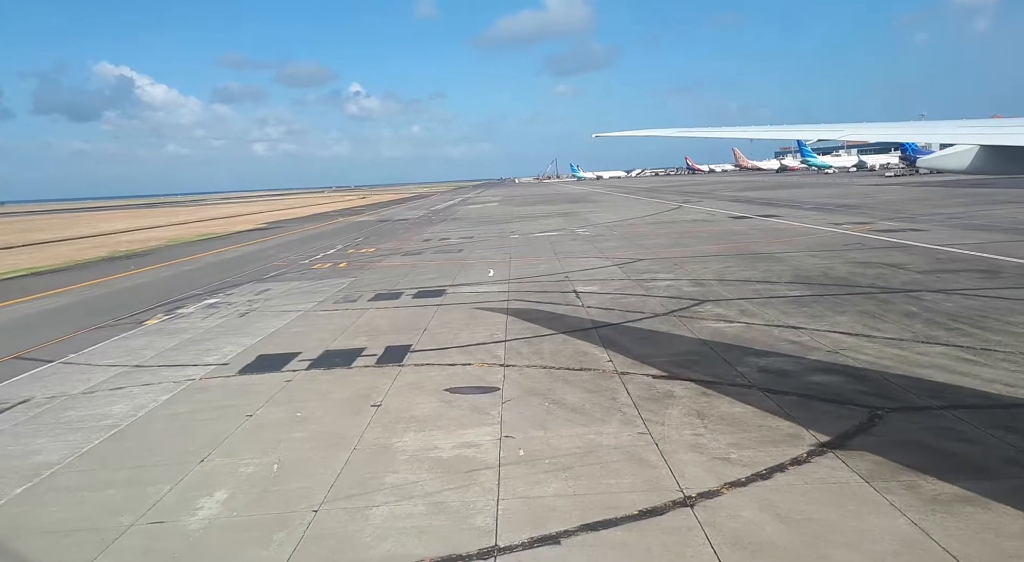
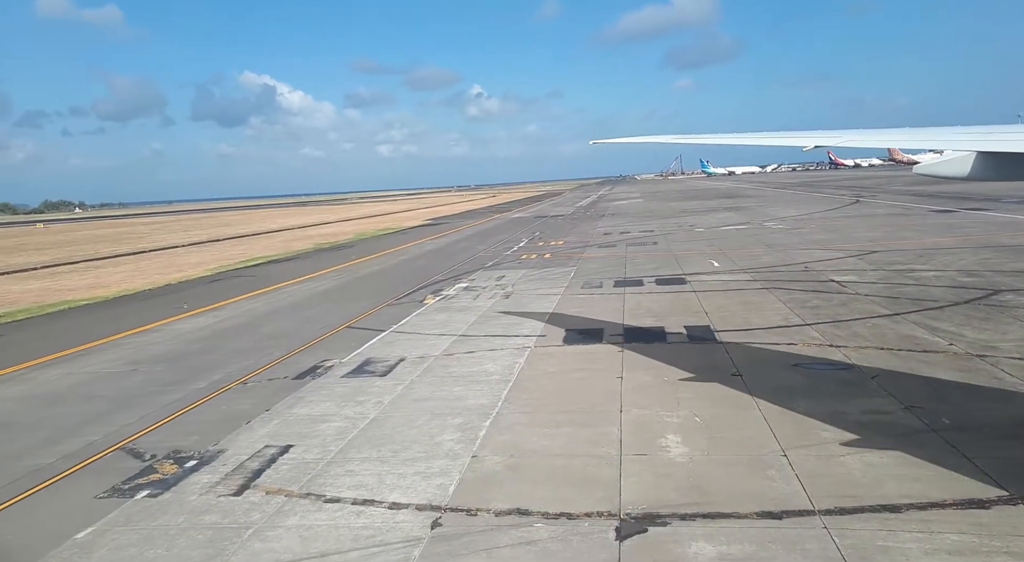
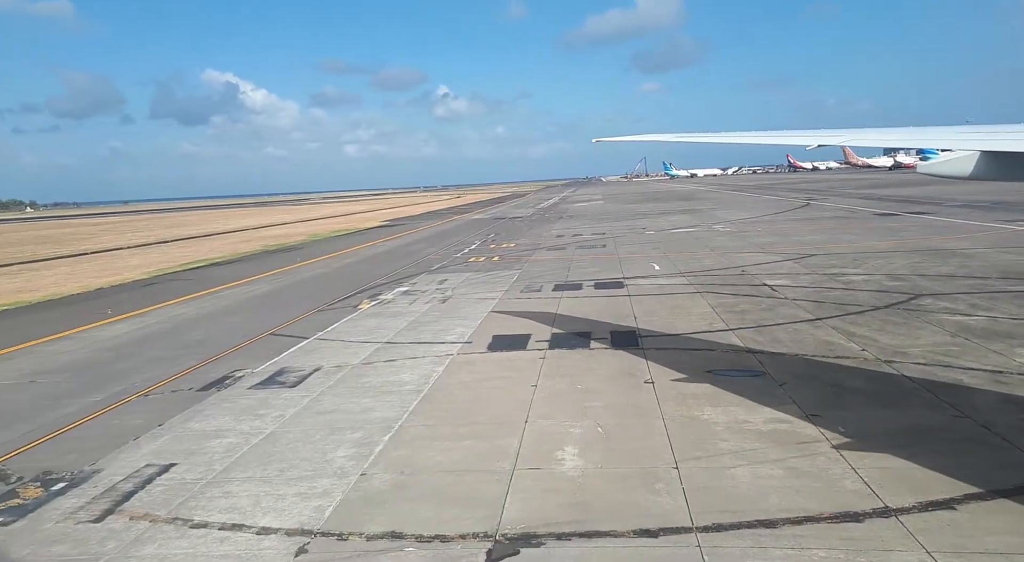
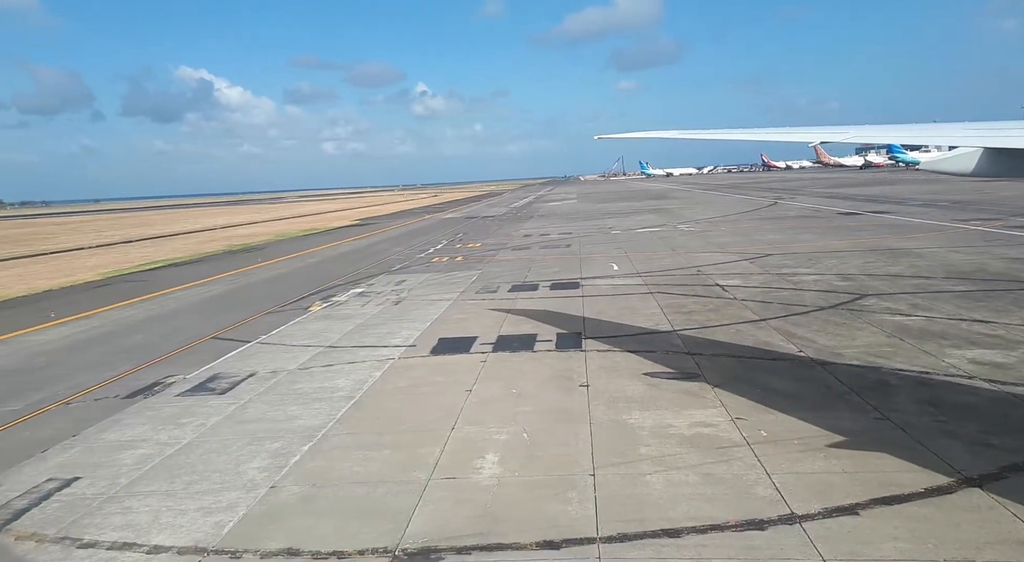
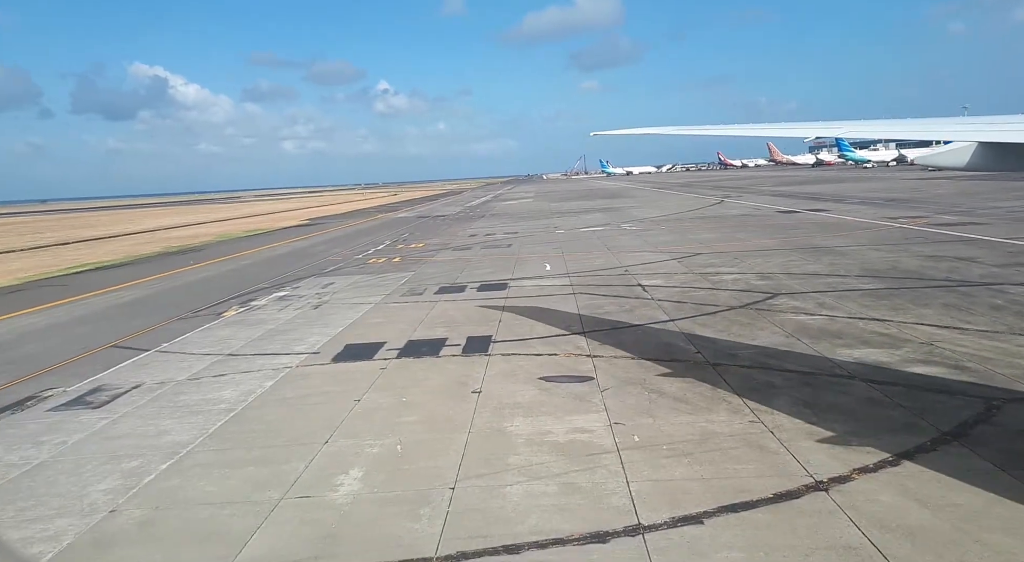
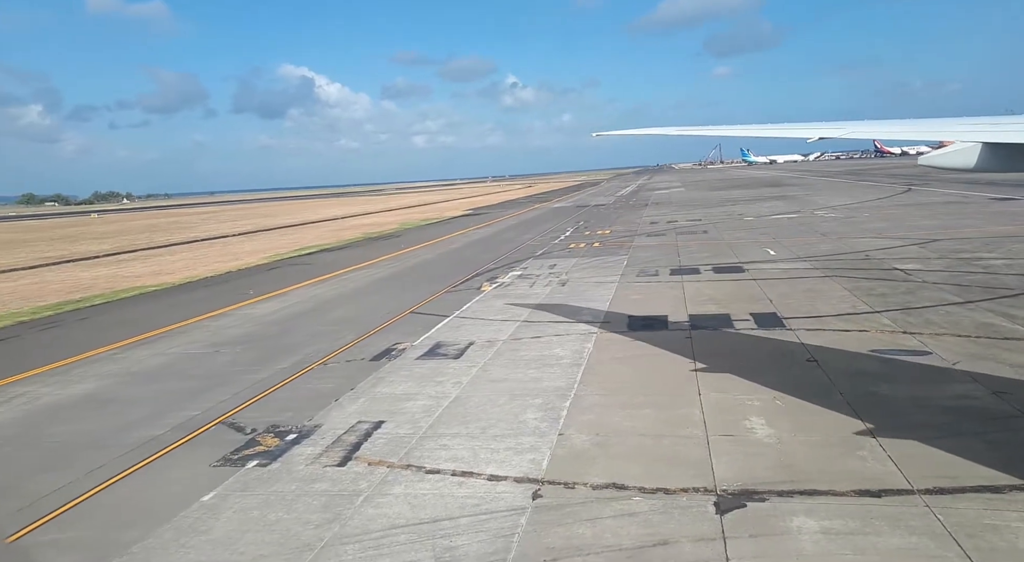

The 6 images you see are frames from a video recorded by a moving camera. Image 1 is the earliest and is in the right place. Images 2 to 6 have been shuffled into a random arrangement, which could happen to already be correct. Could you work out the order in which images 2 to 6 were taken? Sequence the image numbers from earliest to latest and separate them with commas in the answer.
5, 4, 3, 2, 6
